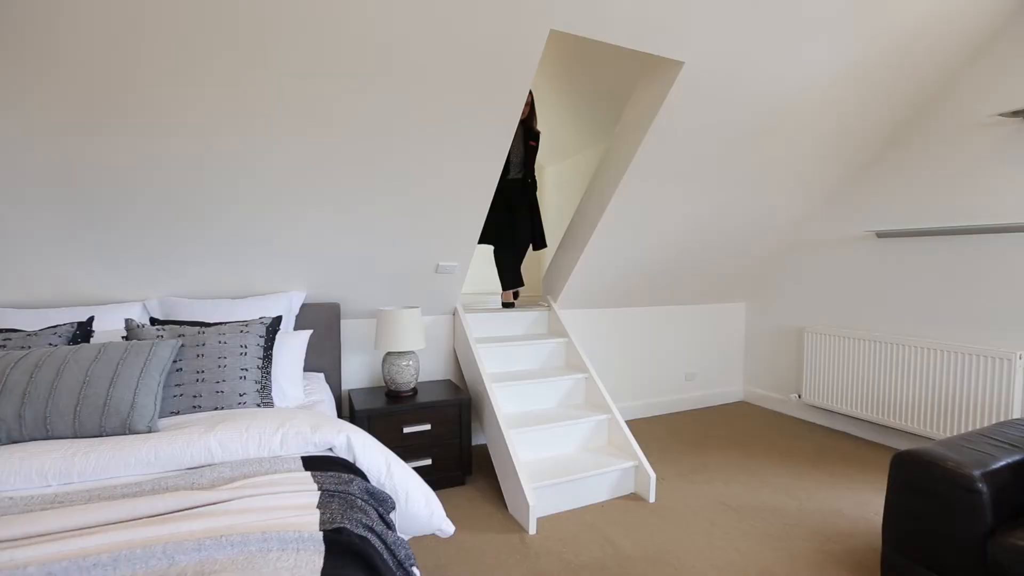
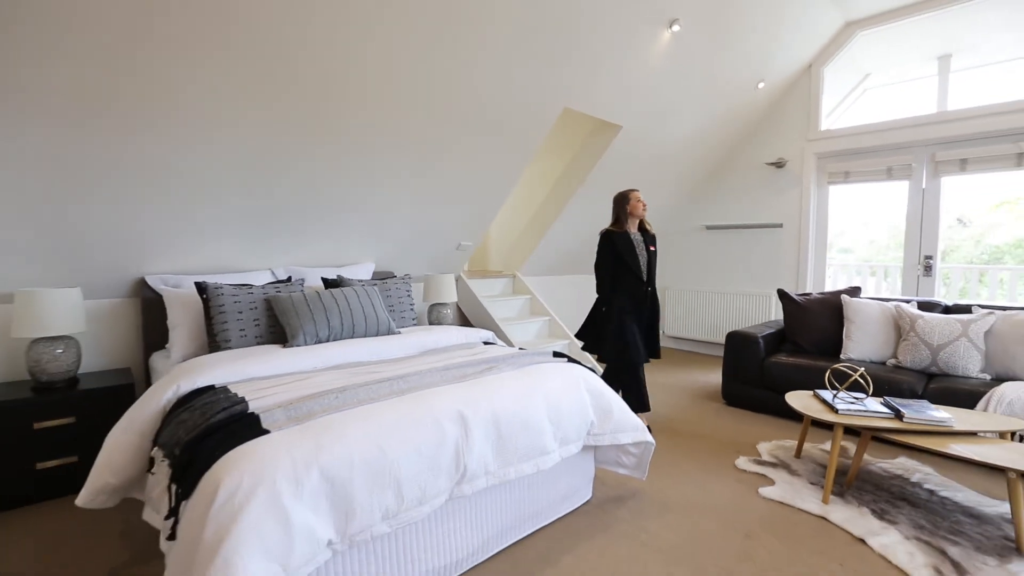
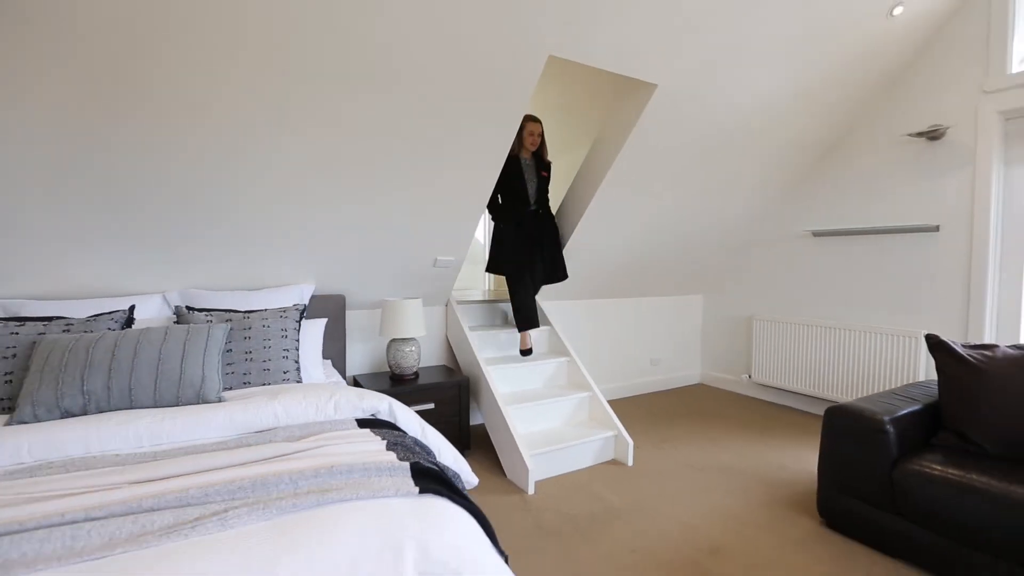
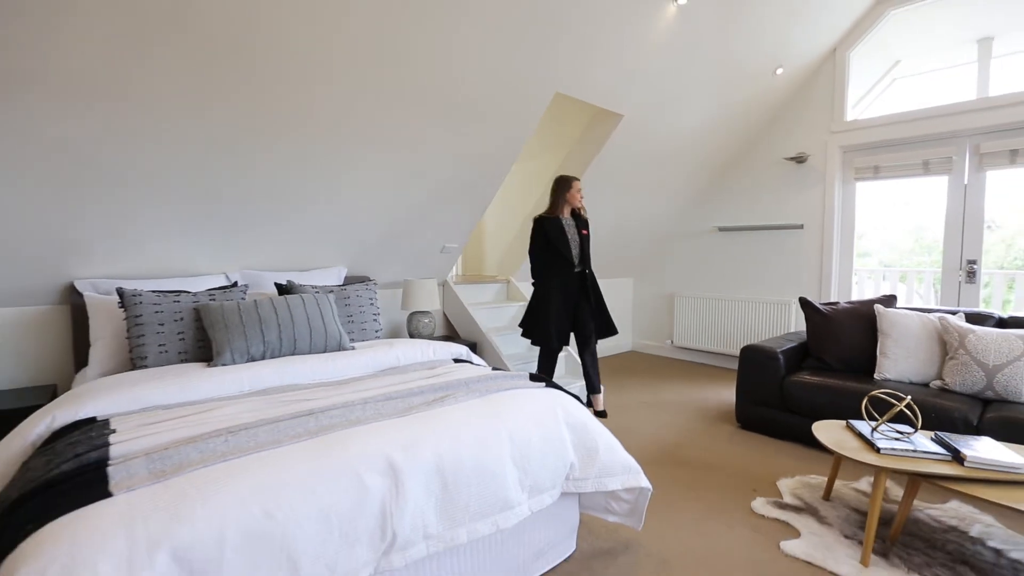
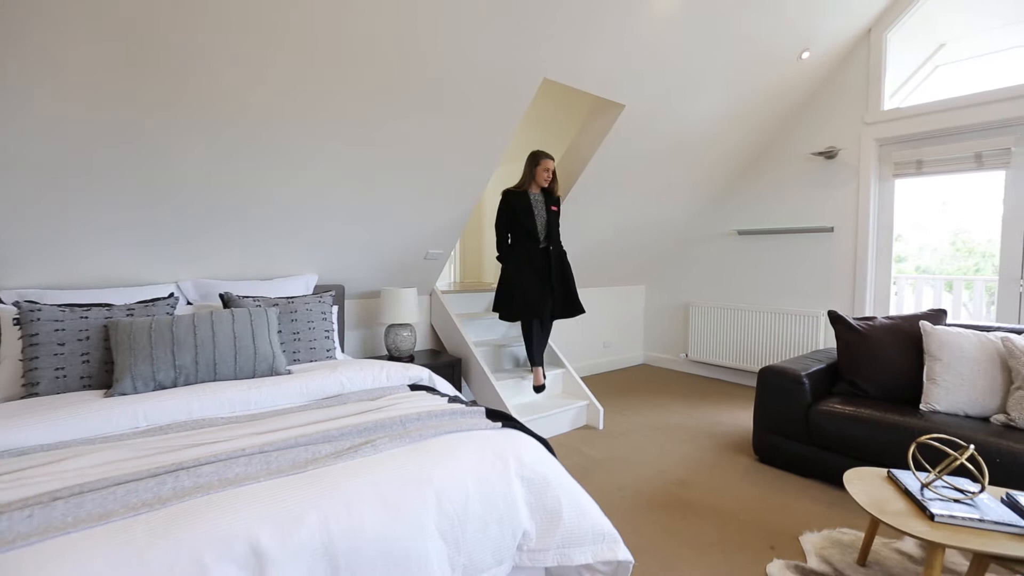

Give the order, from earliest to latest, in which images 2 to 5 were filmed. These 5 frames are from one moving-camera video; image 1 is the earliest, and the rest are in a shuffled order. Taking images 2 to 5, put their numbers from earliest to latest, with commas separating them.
3, 5, 4, 2
